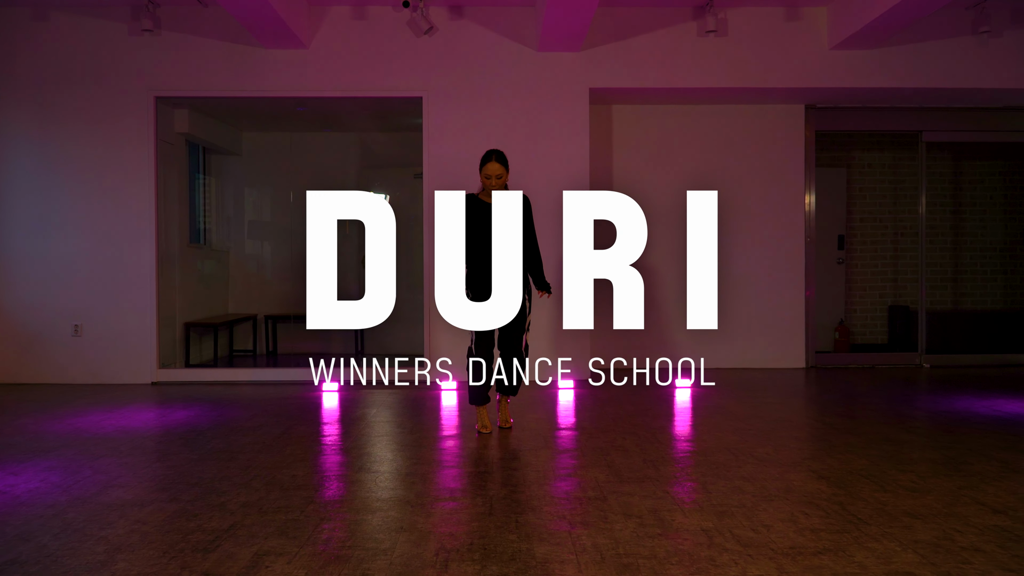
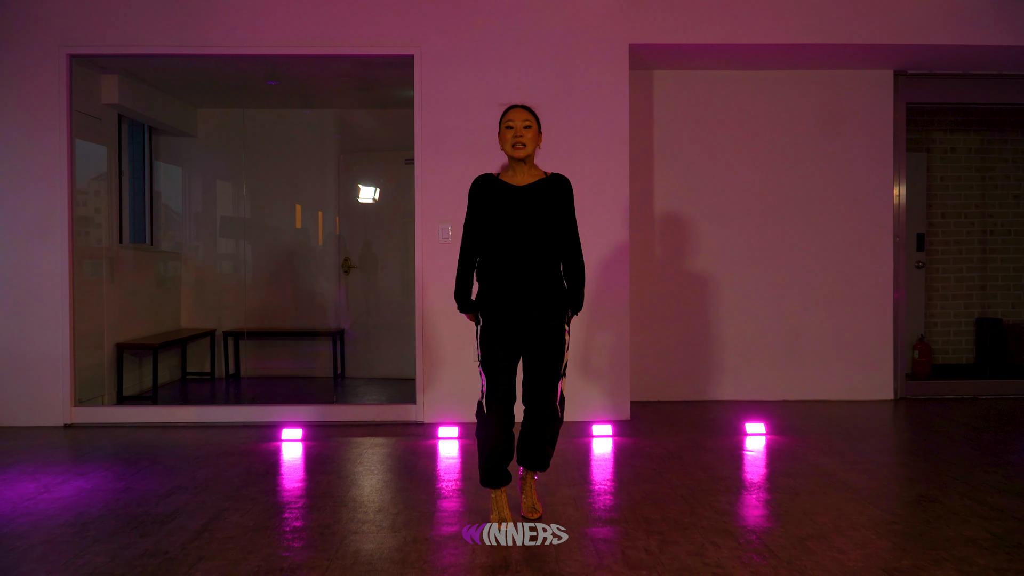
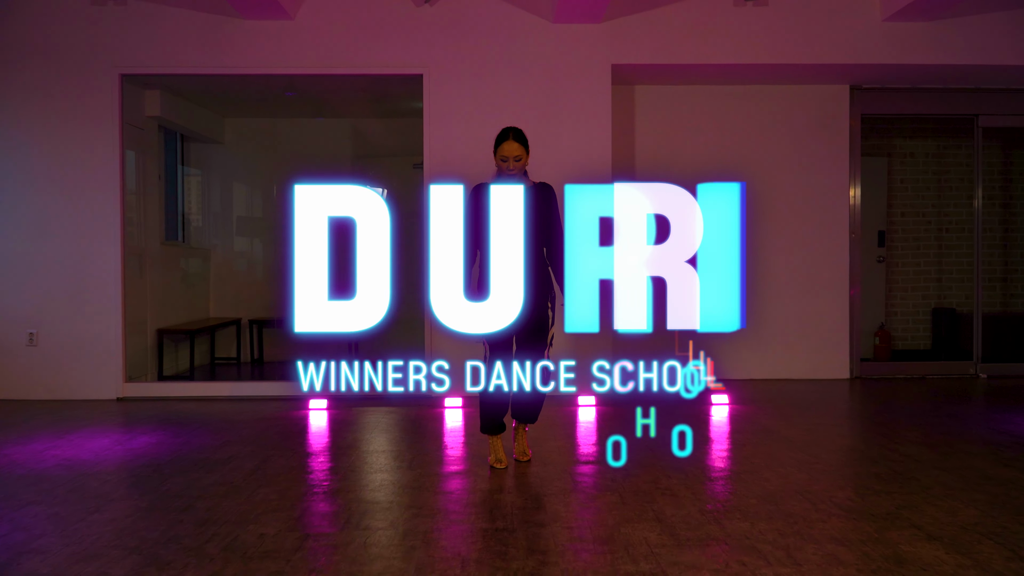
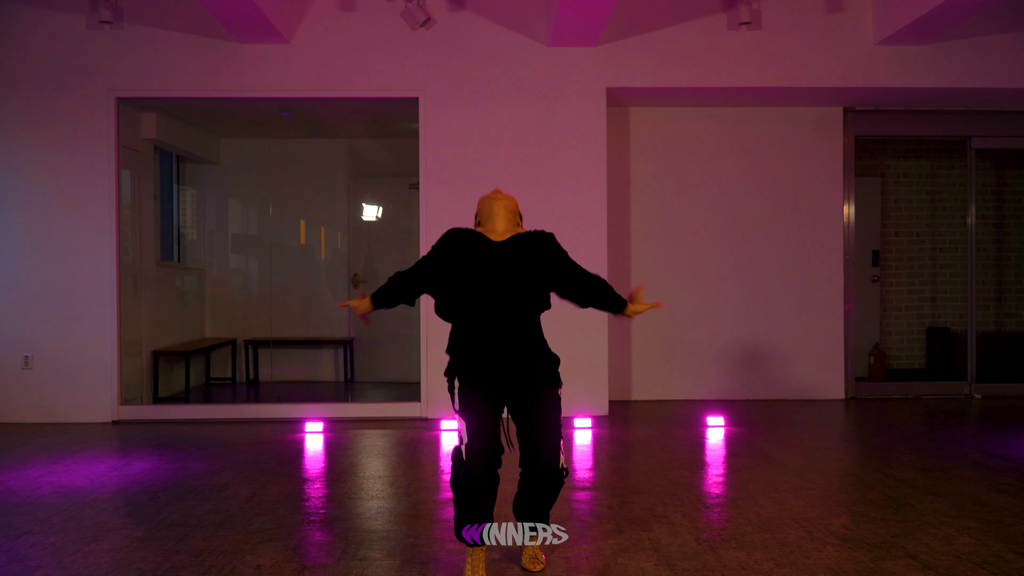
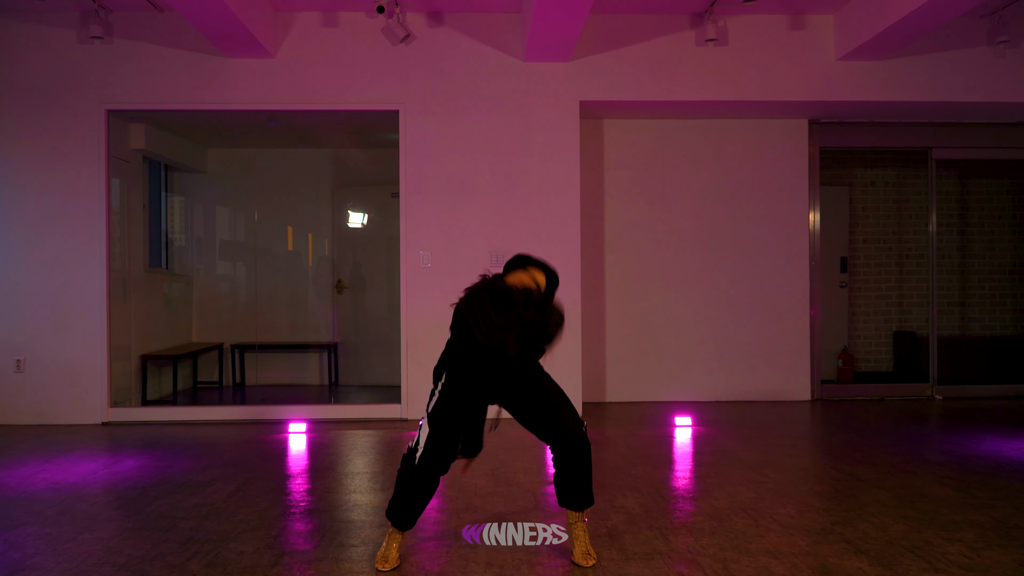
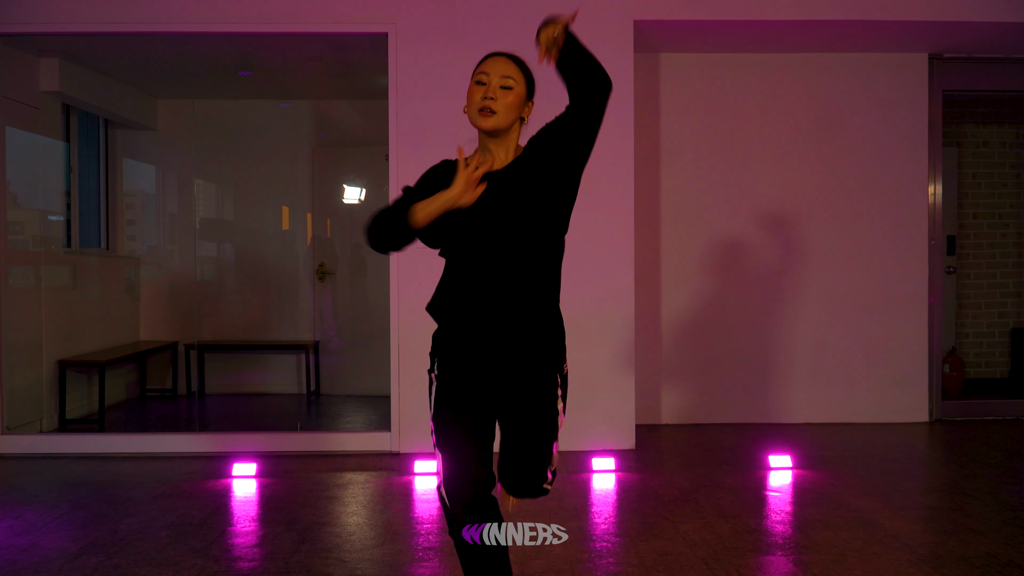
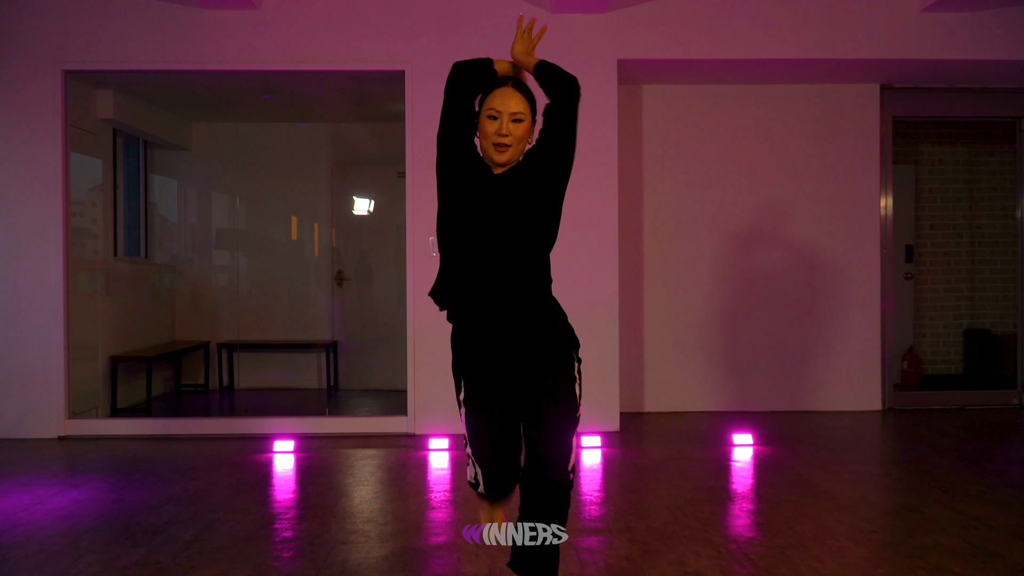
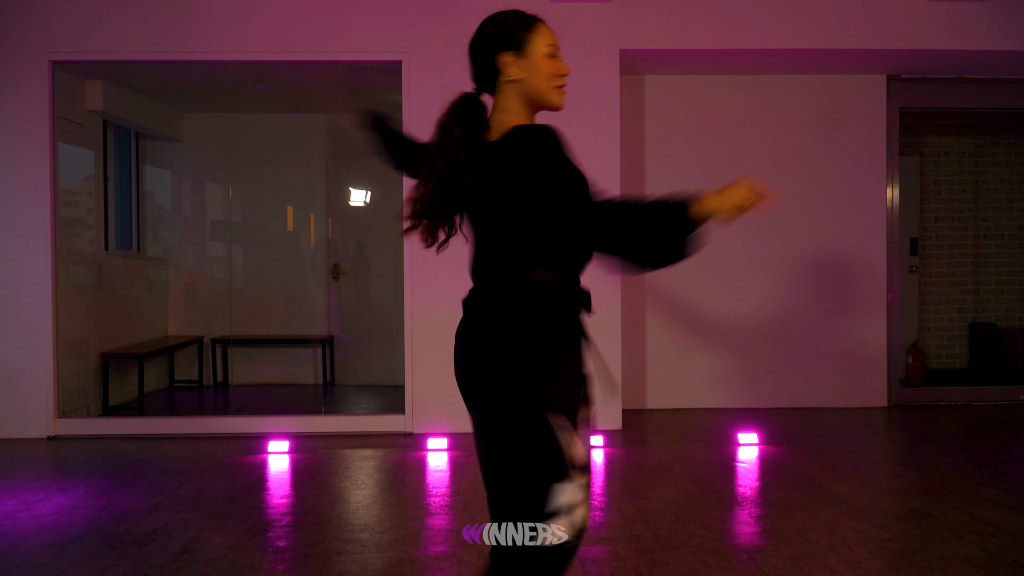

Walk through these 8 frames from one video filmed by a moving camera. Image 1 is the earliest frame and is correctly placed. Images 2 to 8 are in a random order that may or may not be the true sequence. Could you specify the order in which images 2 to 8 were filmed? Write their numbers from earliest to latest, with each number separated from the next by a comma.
3, 2, 6, 7, 4, 8, 5
